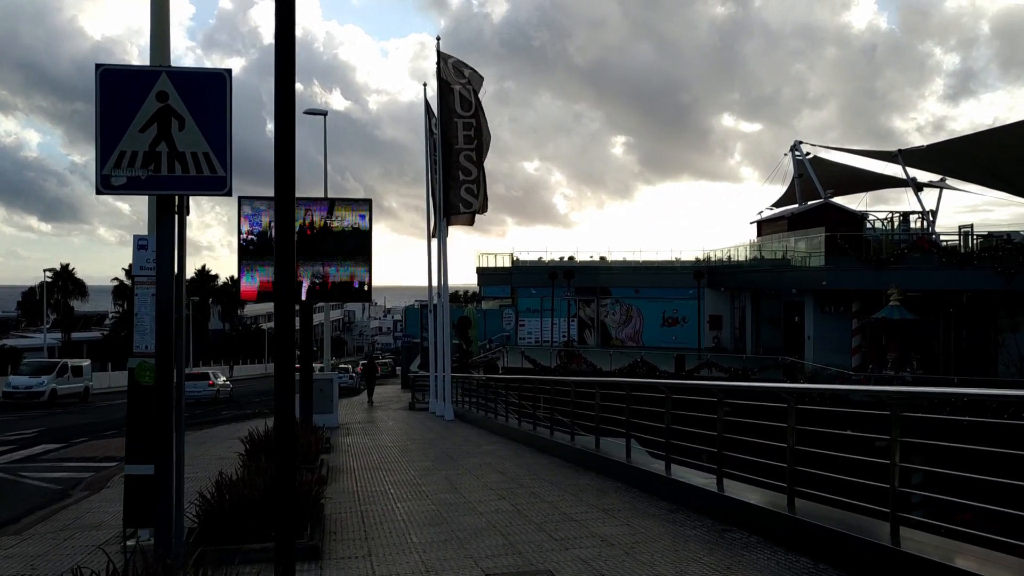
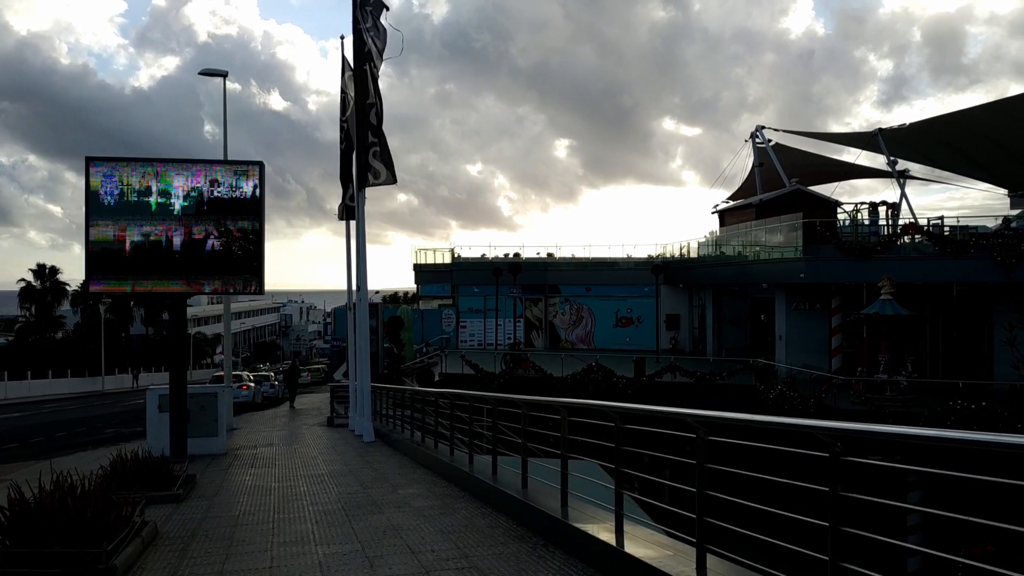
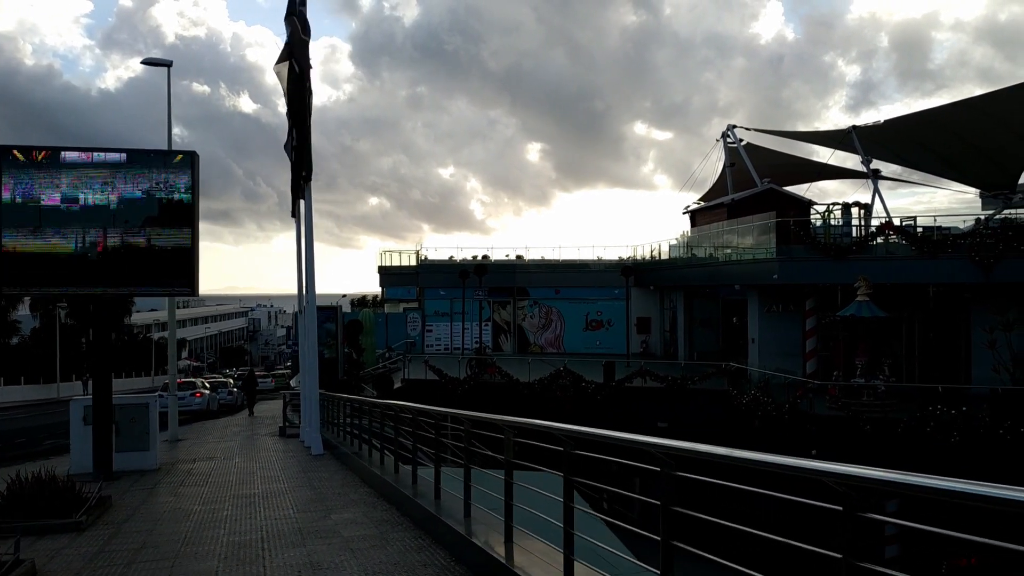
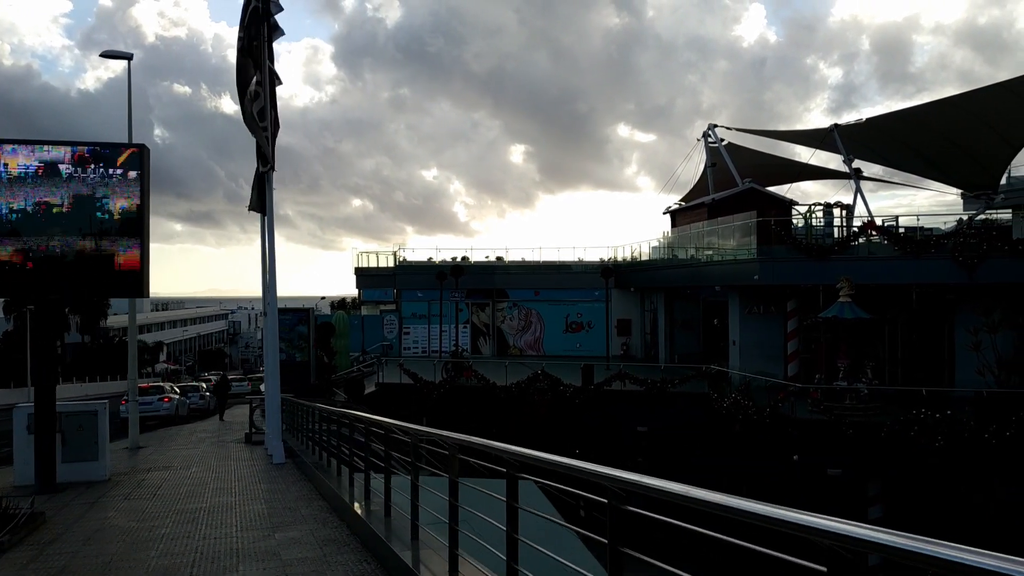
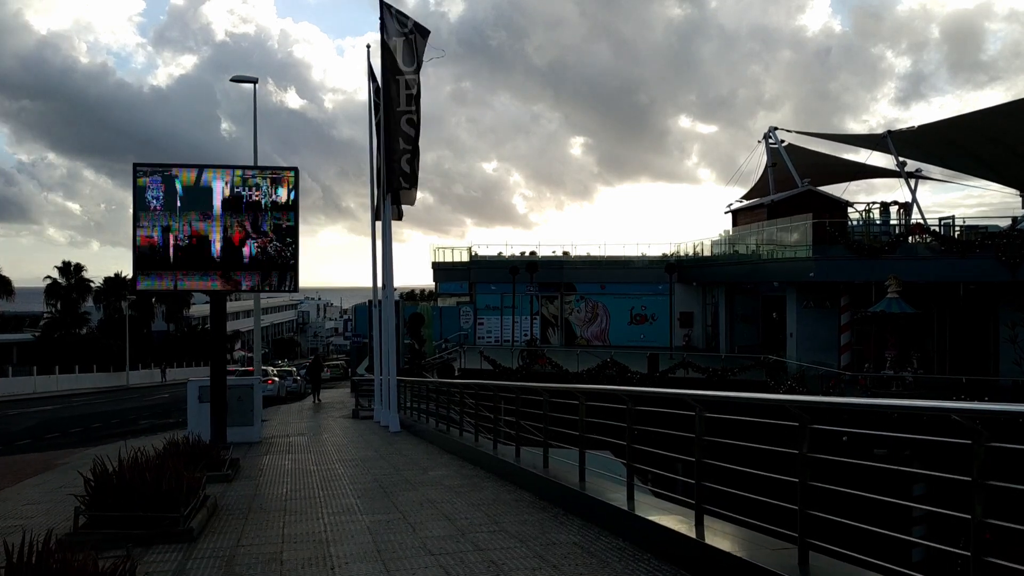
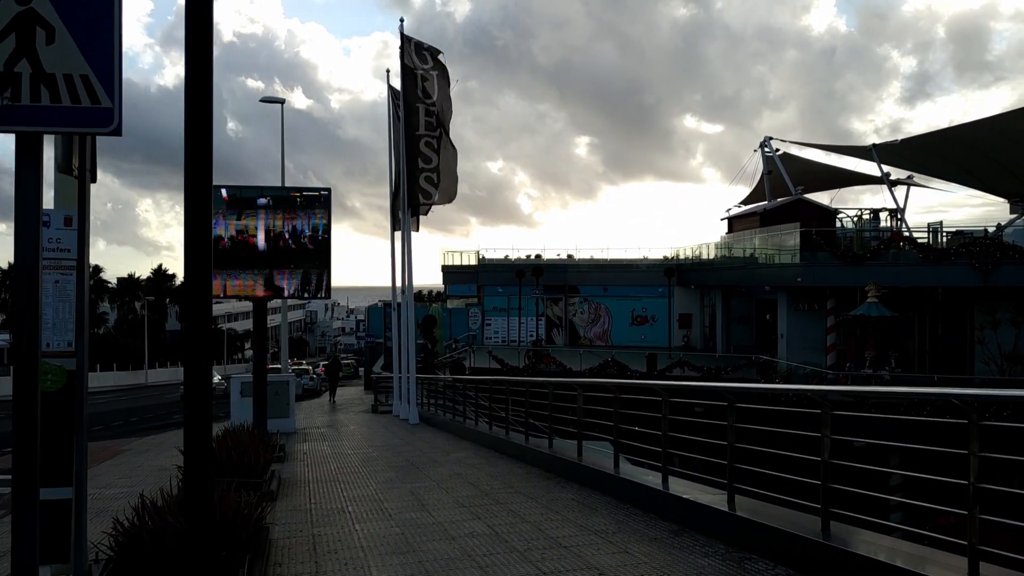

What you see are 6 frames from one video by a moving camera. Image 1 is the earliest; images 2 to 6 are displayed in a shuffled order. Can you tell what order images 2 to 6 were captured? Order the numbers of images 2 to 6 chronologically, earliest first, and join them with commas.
6, 5, 2, 3, 4
